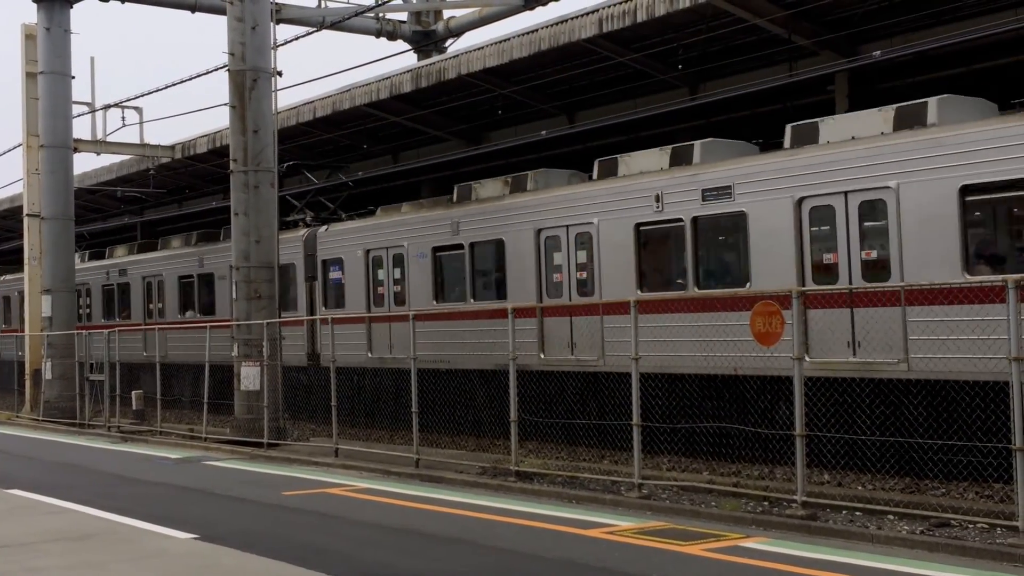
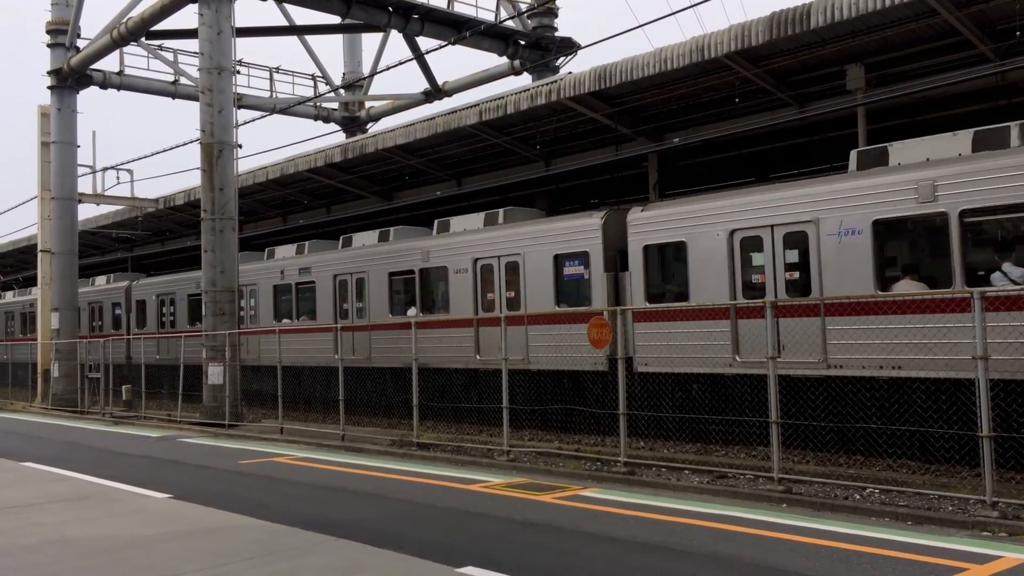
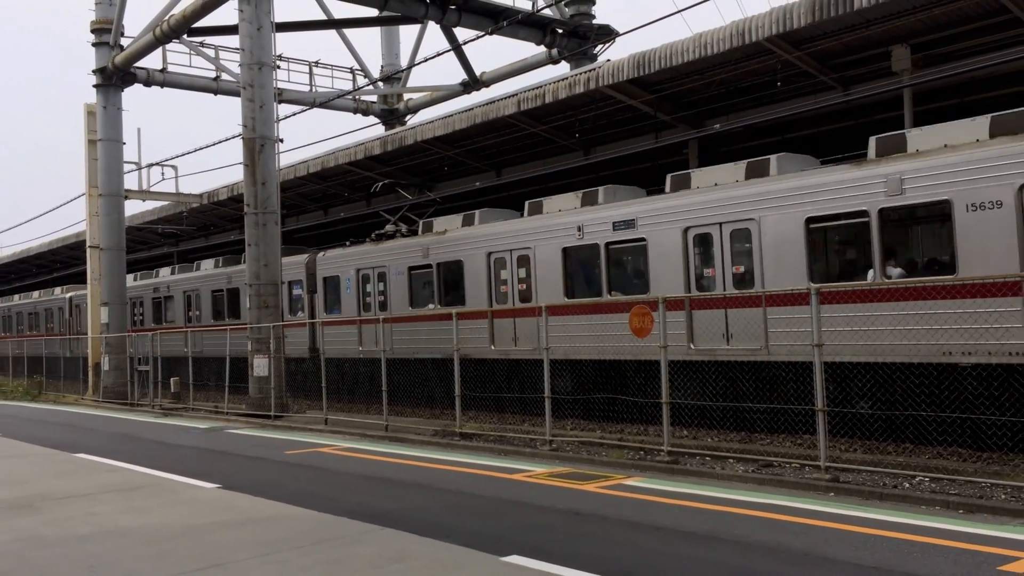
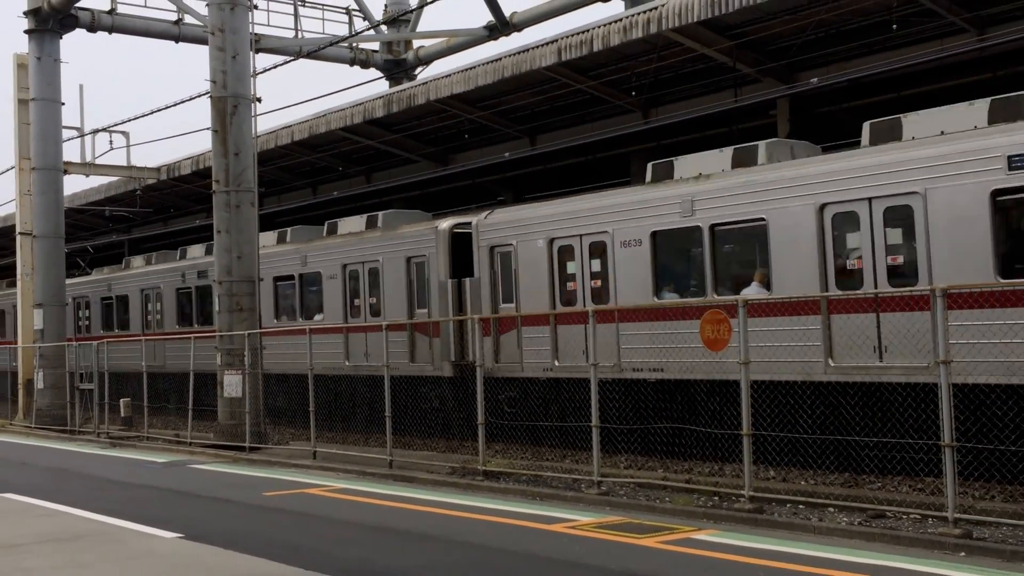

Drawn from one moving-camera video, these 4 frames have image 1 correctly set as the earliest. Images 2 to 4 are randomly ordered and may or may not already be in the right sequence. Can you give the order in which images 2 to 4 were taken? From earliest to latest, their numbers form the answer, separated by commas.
4, 3, 2
